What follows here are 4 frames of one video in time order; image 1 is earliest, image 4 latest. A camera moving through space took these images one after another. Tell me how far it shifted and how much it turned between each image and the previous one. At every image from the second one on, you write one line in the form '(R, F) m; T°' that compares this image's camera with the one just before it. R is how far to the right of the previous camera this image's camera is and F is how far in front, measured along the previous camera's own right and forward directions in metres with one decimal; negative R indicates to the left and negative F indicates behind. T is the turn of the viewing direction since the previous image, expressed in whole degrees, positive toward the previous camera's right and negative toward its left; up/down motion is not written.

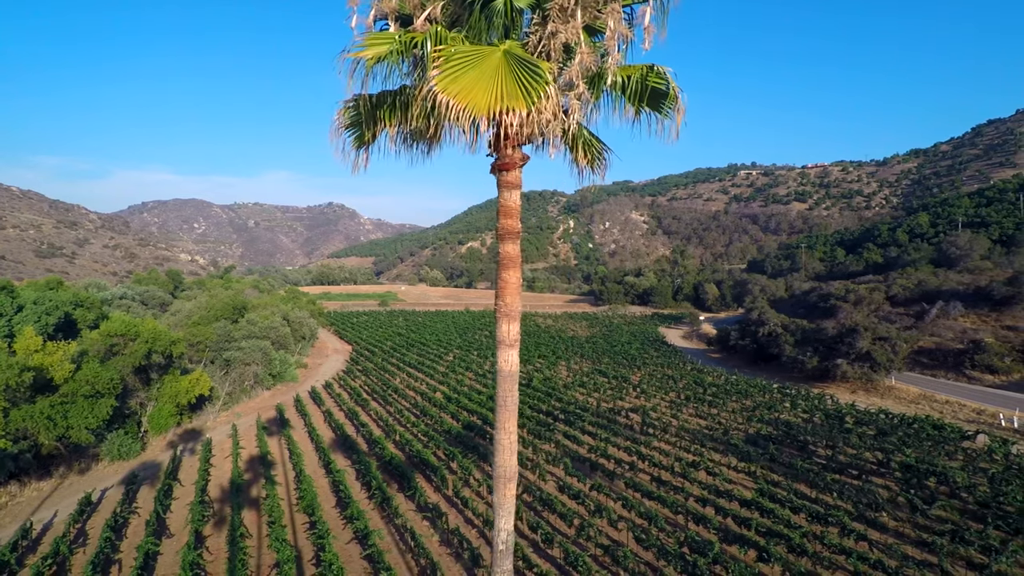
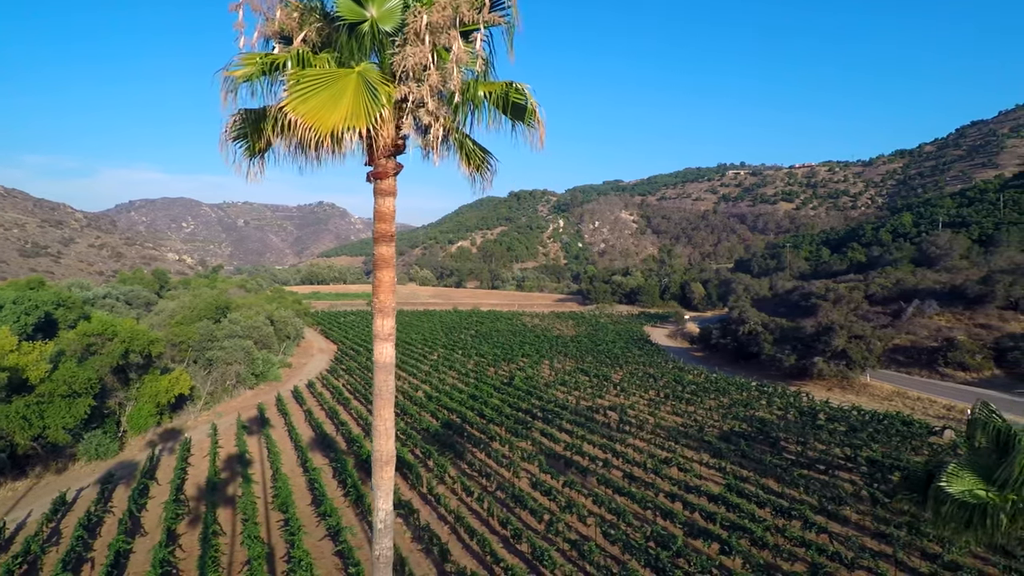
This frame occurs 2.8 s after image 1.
(+0.8, -0.3) m; +1°
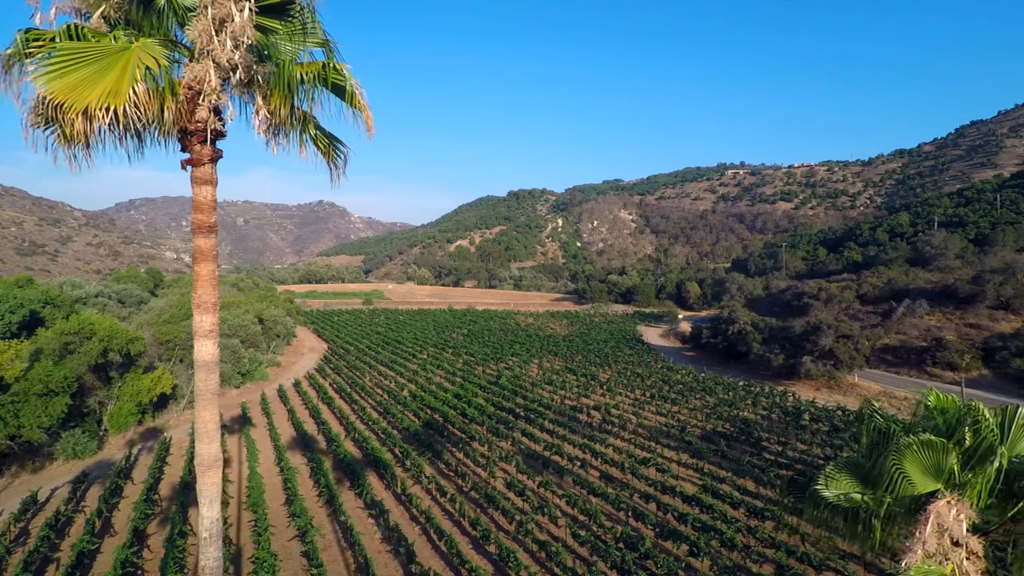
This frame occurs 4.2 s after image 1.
(+1.1, +0.2) m; 0°
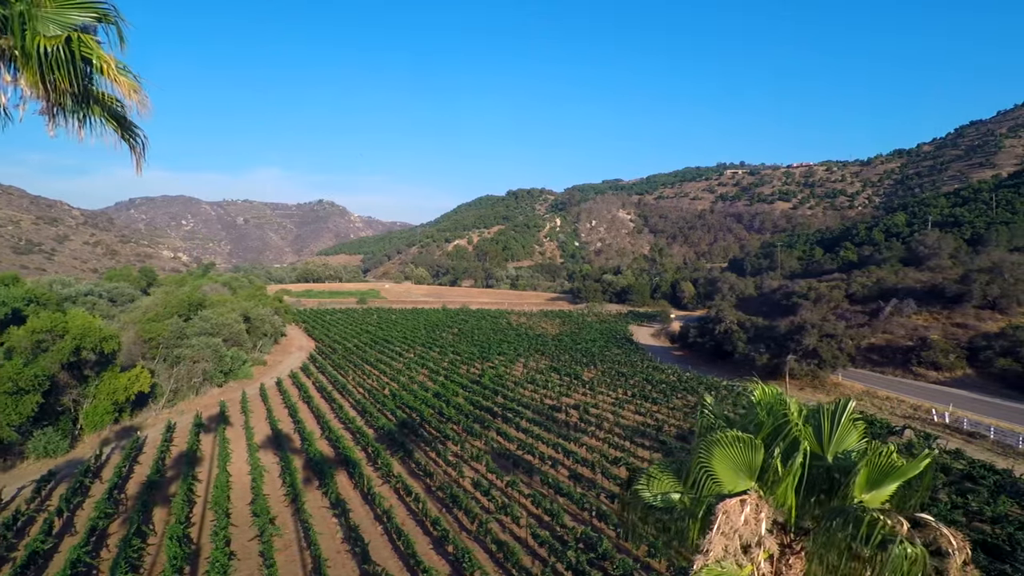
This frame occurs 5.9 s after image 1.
(+1.4, +0.2) m; 0°
